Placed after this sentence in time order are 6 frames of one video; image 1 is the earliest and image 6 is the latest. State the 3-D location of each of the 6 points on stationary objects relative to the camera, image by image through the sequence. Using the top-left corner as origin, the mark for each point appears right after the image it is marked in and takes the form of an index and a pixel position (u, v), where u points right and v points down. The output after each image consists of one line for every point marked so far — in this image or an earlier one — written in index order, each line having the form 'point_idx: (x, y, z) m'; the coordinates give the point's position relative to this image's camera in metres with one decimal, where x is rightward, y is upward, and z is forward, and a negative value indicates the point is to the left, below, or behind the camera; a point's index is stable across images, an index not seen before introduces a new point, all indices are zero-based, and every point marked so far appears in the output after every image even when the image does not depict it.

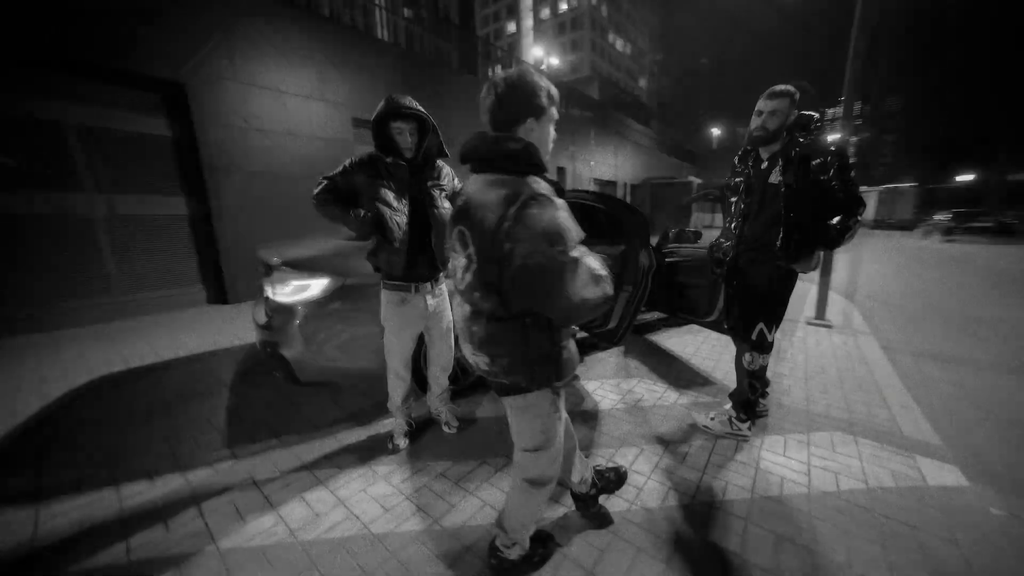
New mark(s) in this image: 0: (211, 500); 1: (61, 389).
0: (-2.9, -2.1, +3.6) m
1: (-6.7, -1.5, +5.4) m
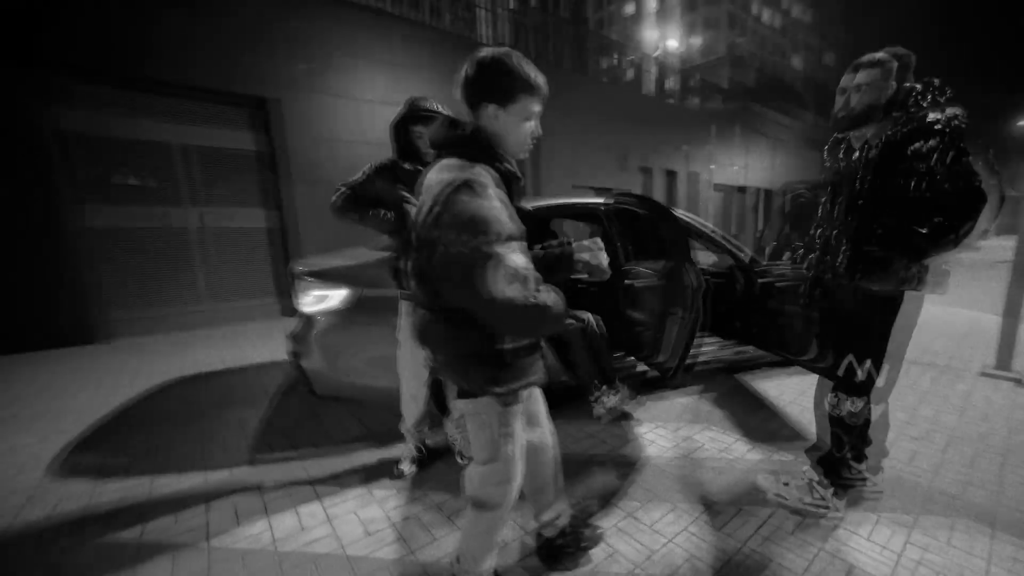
0: (-3.0, -2.2, +3.8) m
1: (-6.2, -1.5, +6.5) m
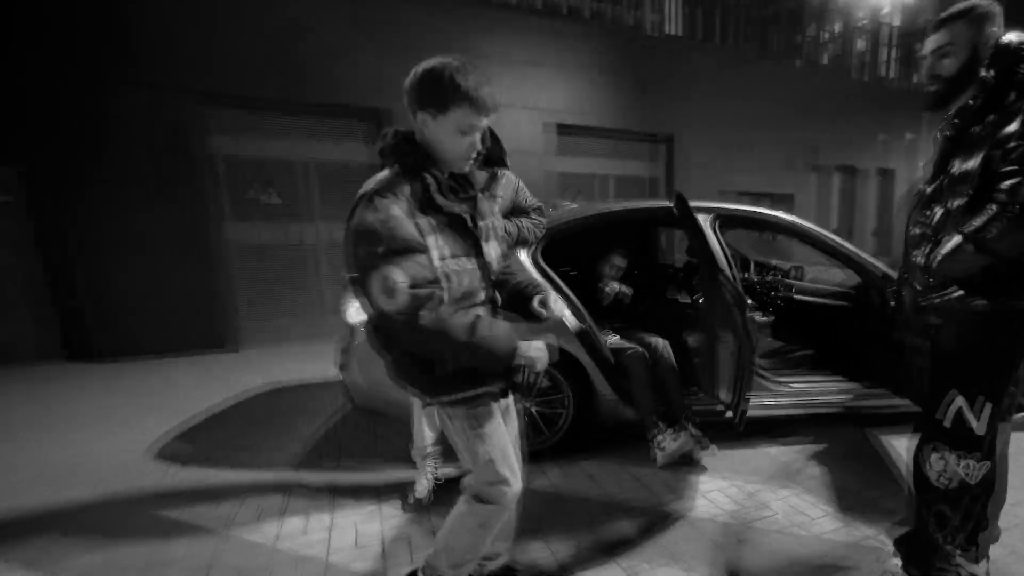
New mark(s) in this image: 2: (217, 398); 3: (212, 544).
0: (-2.9, -2.4, +4.2) m
1: (-5.3, -2.0, +7.7) m
2: (-5.6, -2.1, +6.9) m
3: (-2.9, -2.4, +3.5) m
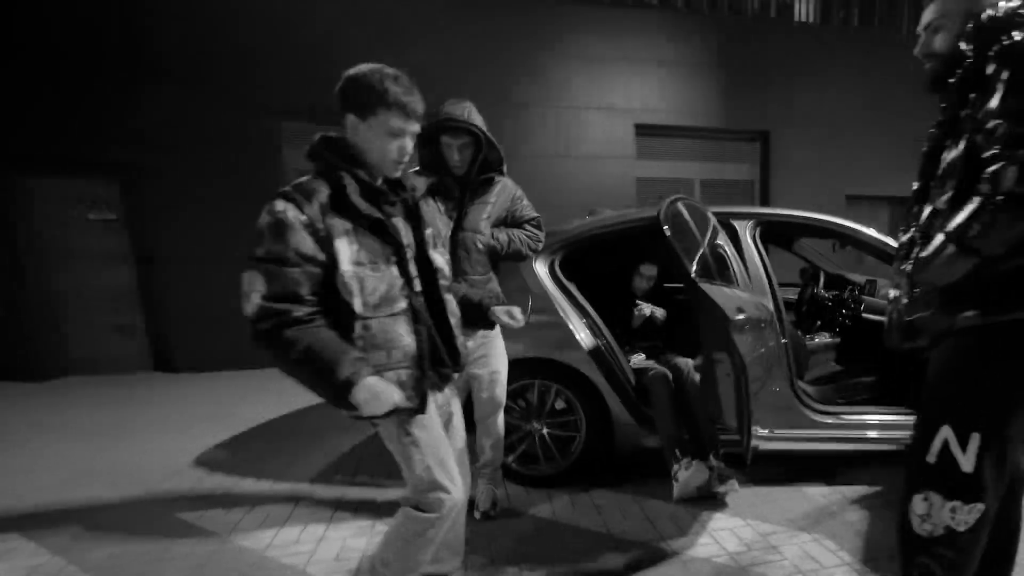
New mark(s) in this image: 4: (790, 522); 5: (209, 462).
0: (-3.0, -2.6, +4.5) m
1: (-5.0, -2.5, +8.3) m
2: (-5.3, -2.5, +7.5) m
3: (-3.0, -2.6, +3.7) m
4: (+3.1, -2.7, +4.4) m
5: (-4.6, -2.6, +5.5) m
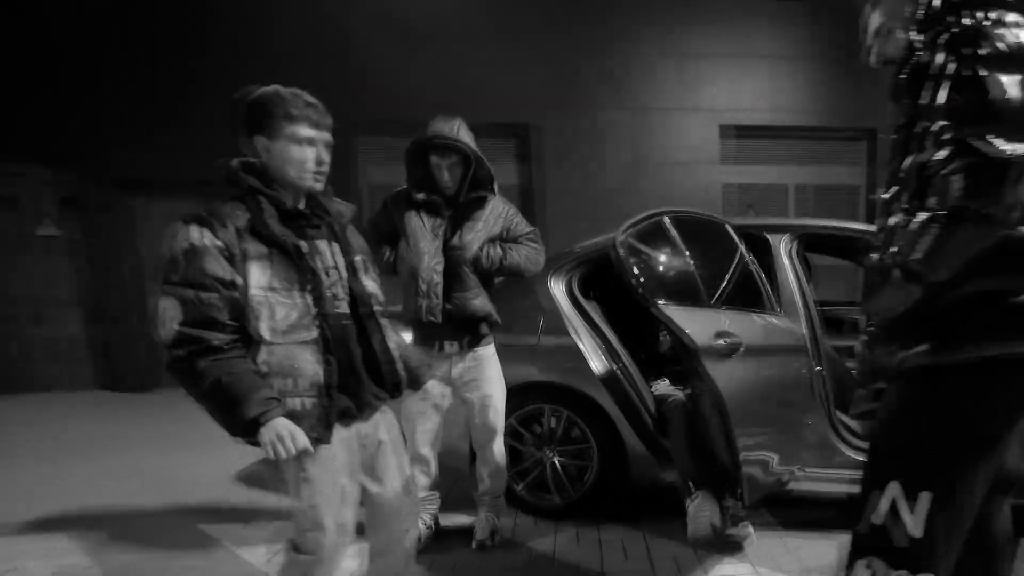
0: (-3.1, -3.0, +4.7) m
1: (-4.5, -3.1, +8.7) m
2: (-4.9, -3.1, +8.1) m
3: (-3.2, -3.0, +4.0) m
4: (+3.0, -2.9, +3.9) m
5: (-4.5, -3.1, +5.9) m
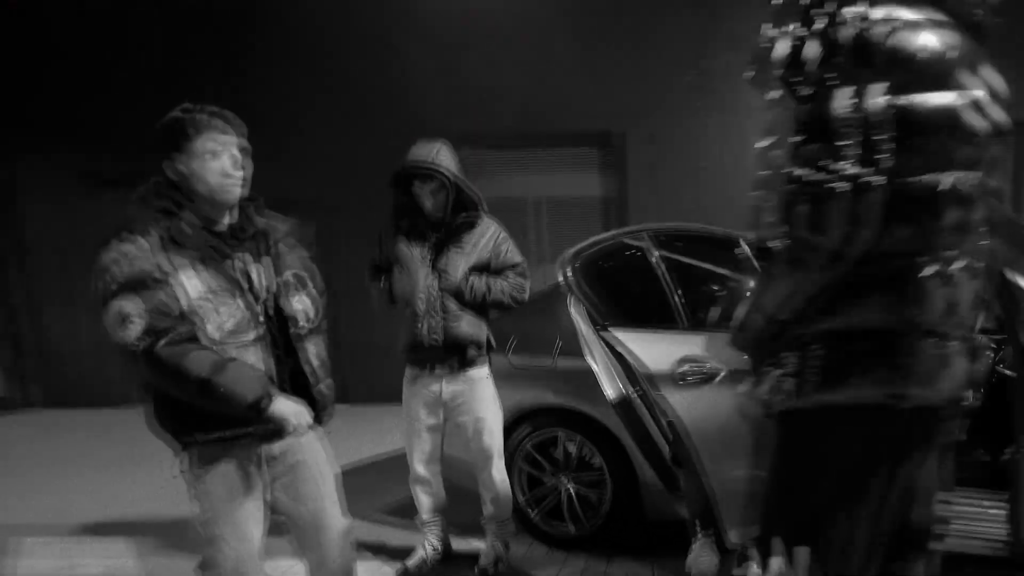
0: (-3.0, -3.4, +5.1) m
1: (-4.0, -3.8, +9.2) m
2: (-4.5, -3.7, +8.6) m
3: (-3.2, -3.4, +4.4) m
4: (+3.0, -3.2, +3.6) m
5: (-4.3, -3.6, +6.5) m
